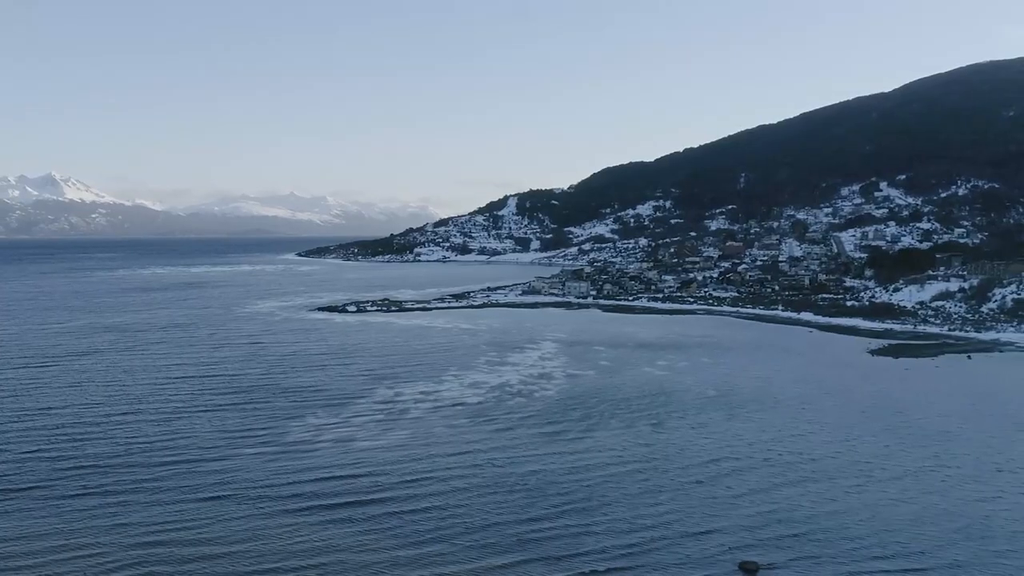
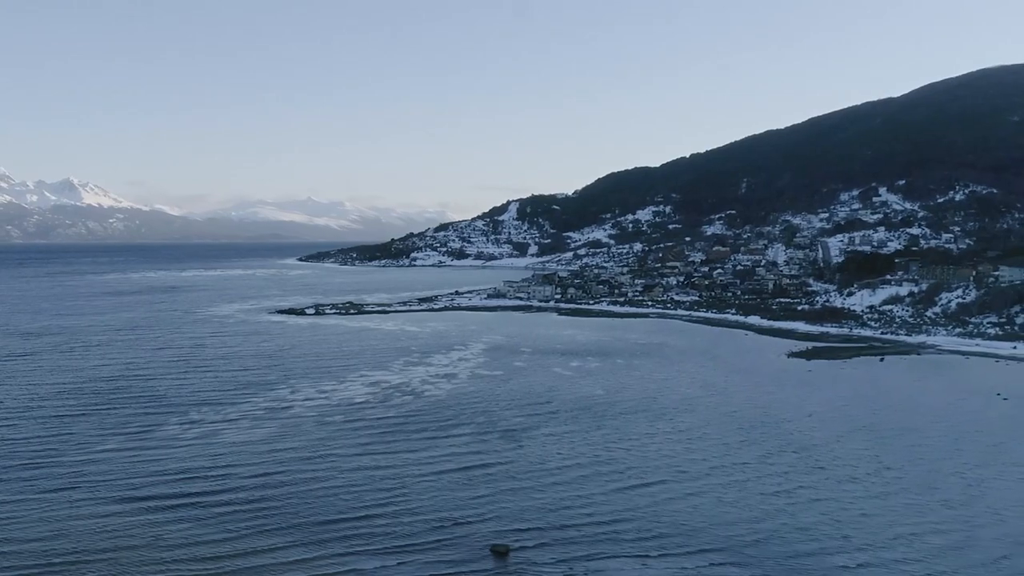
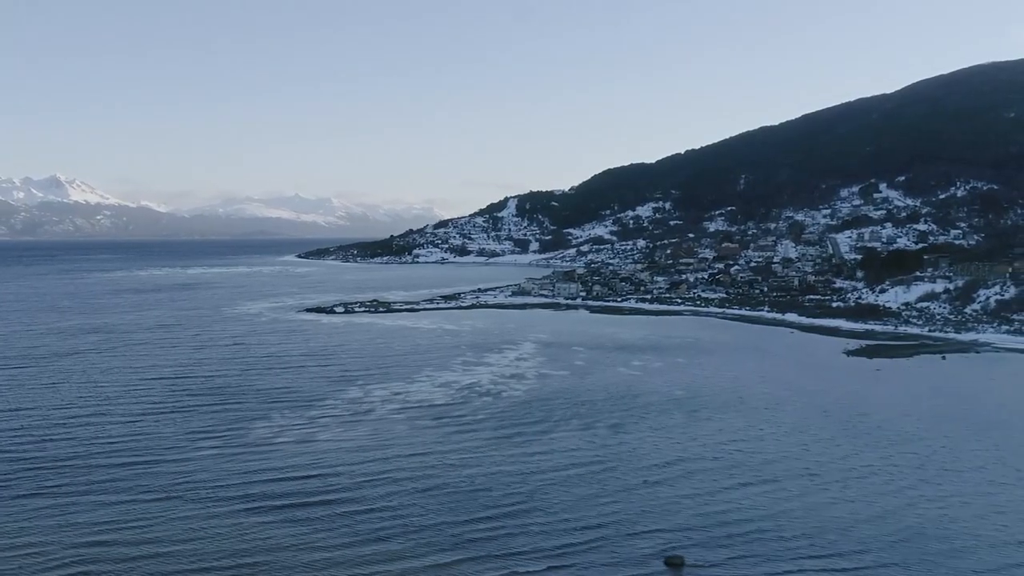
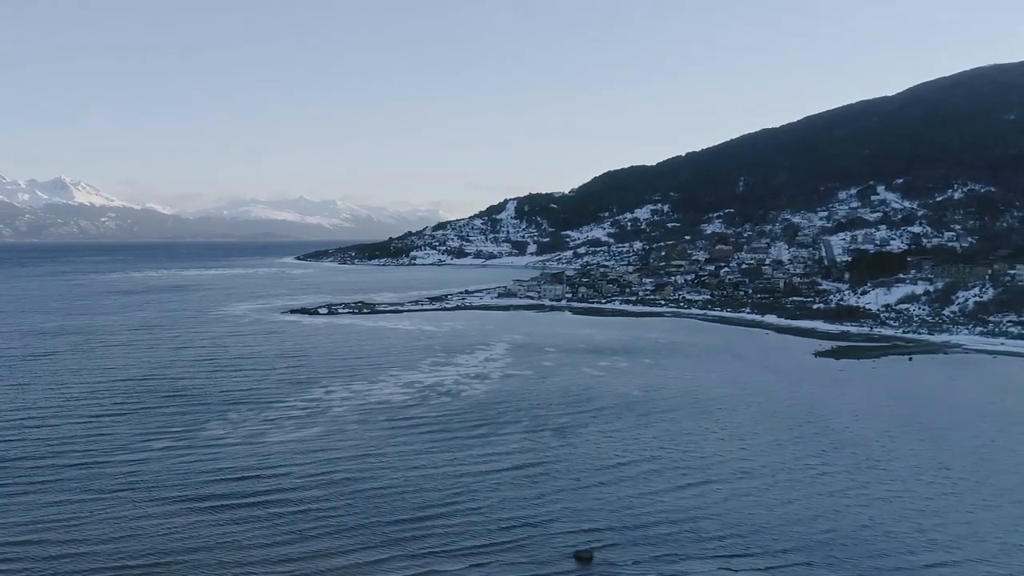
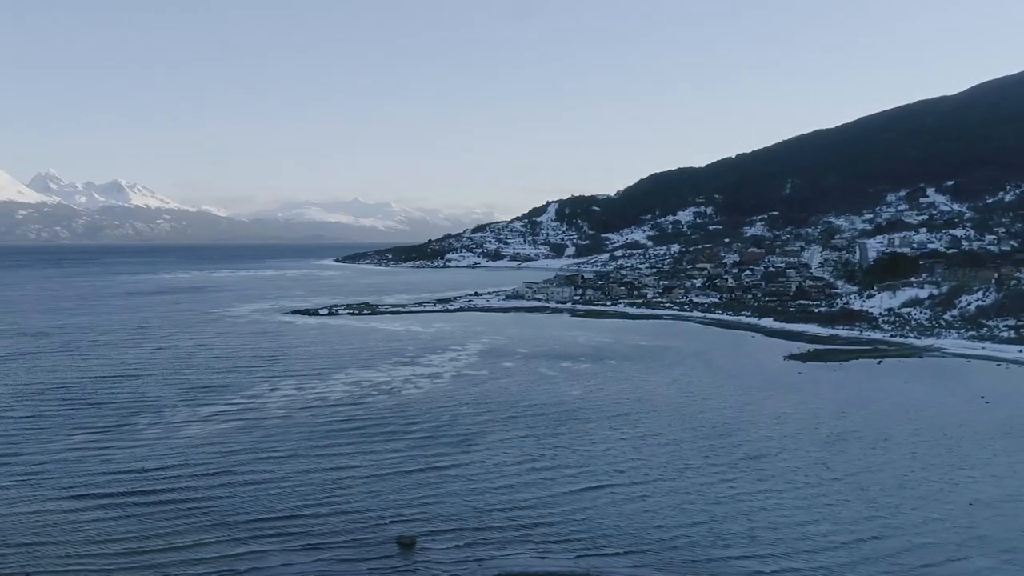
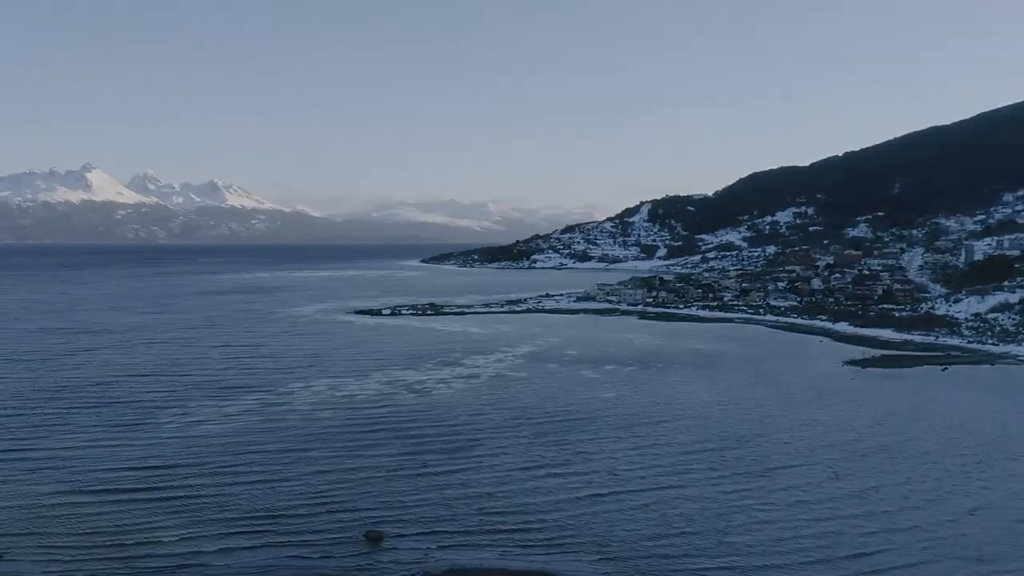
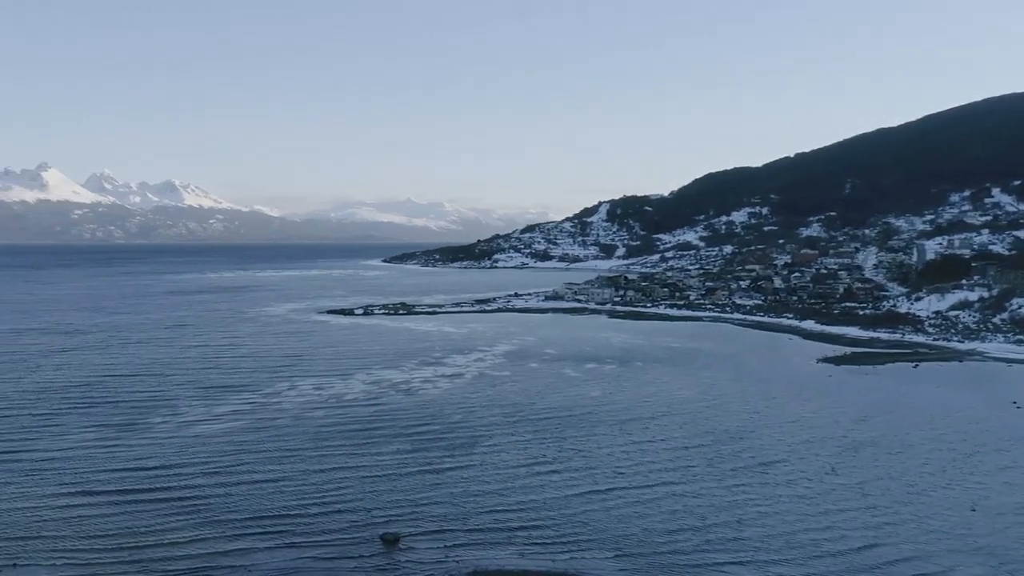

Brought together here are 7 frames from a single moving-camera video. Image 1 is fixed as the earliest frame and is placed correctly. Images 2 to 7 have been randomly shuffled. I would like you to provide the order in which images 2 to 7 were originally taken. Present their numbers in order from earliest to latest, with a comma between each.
3, 4, 2, 5, 7, 6
